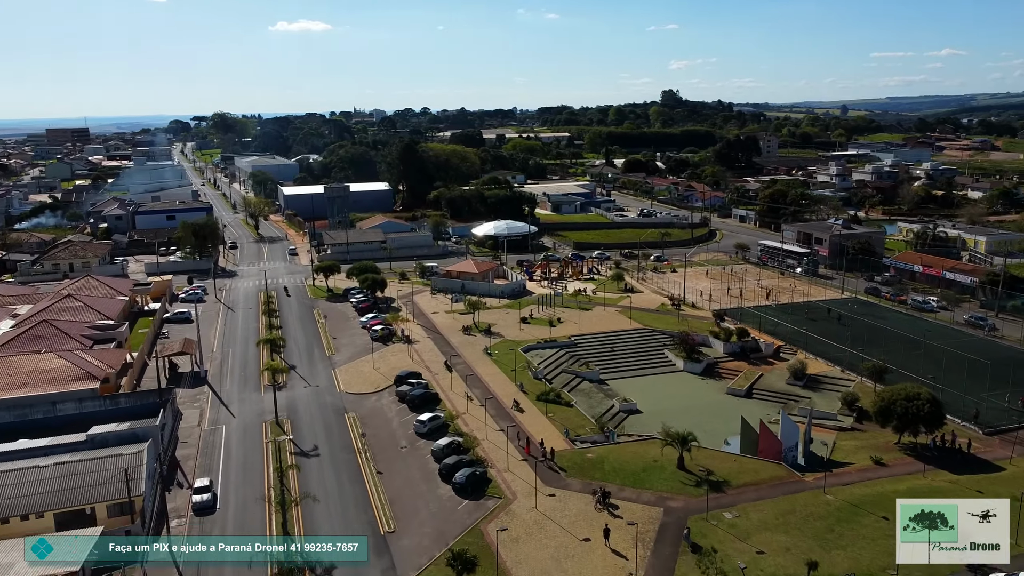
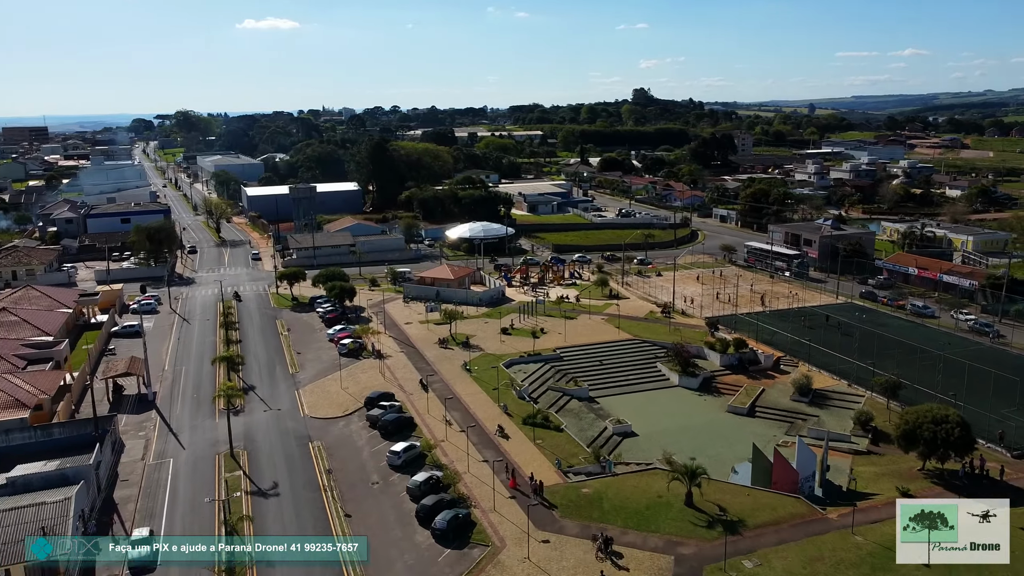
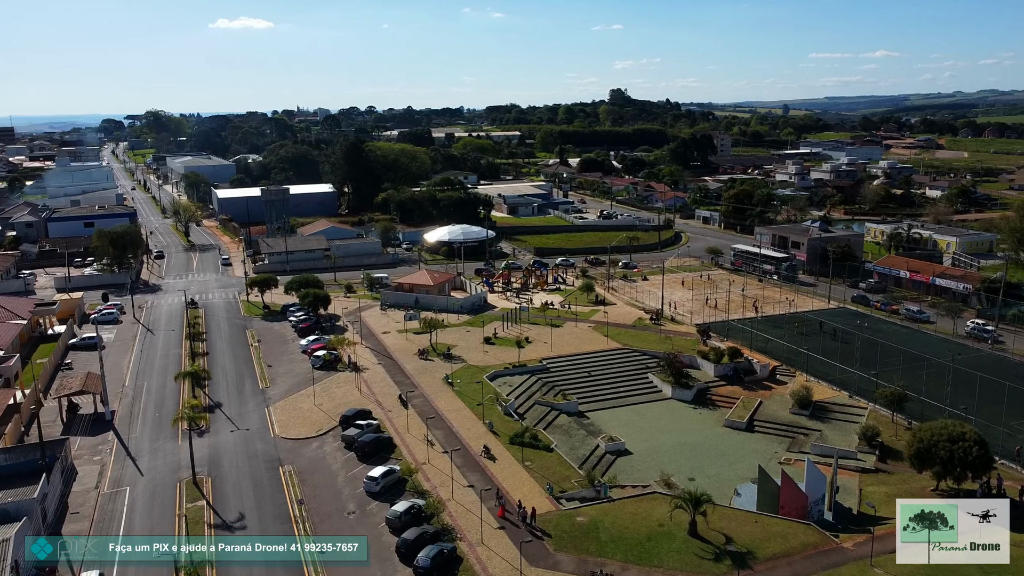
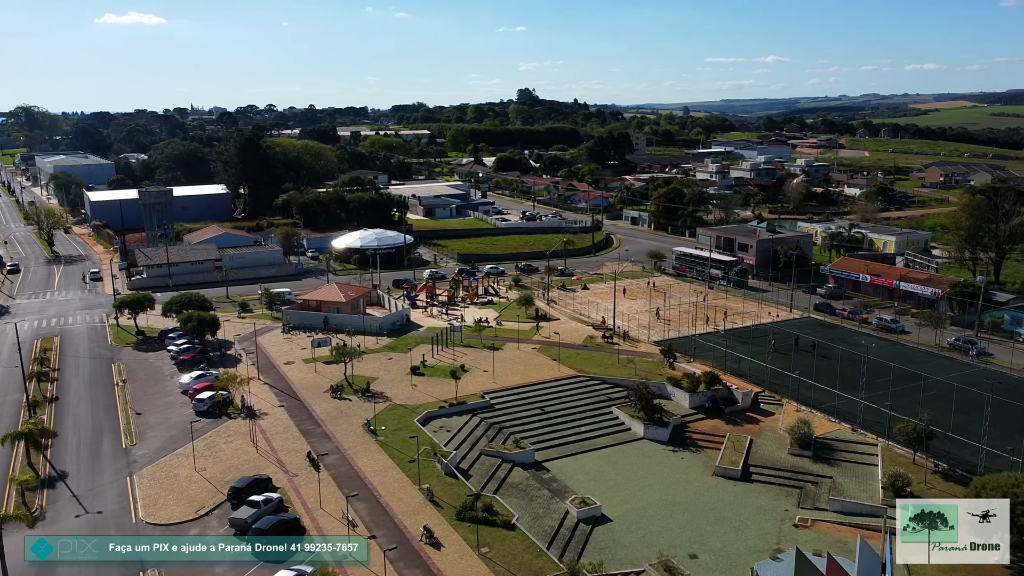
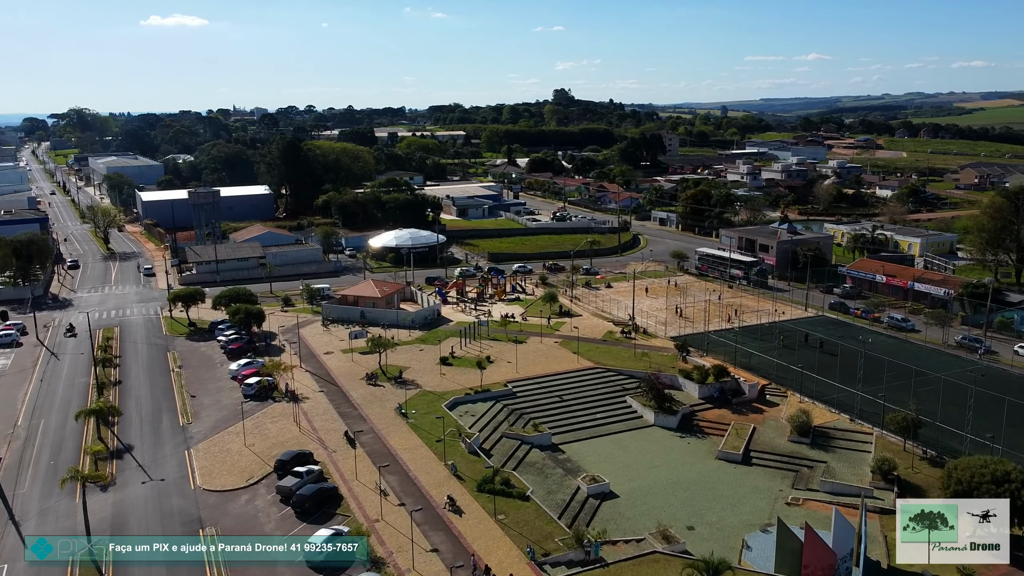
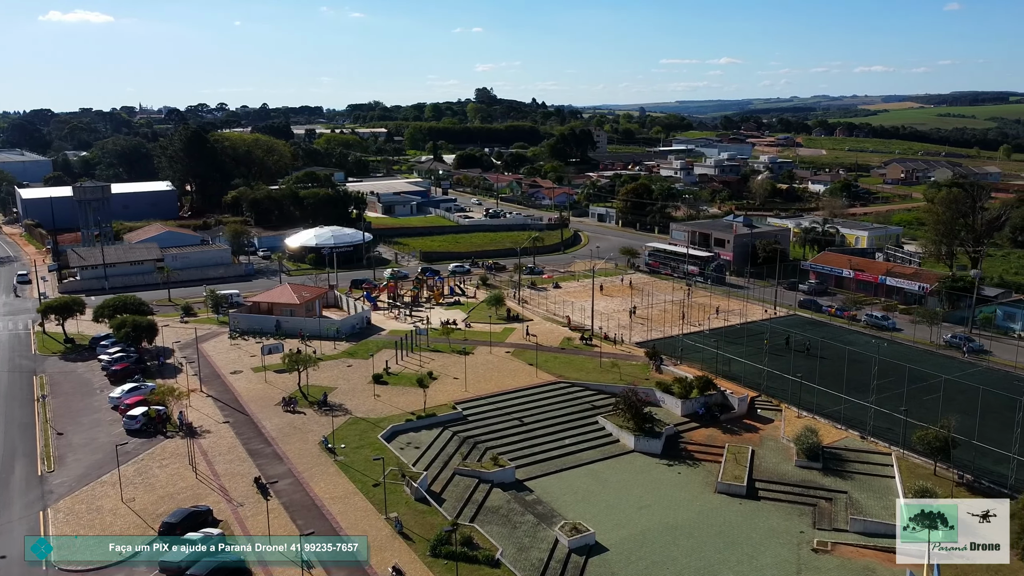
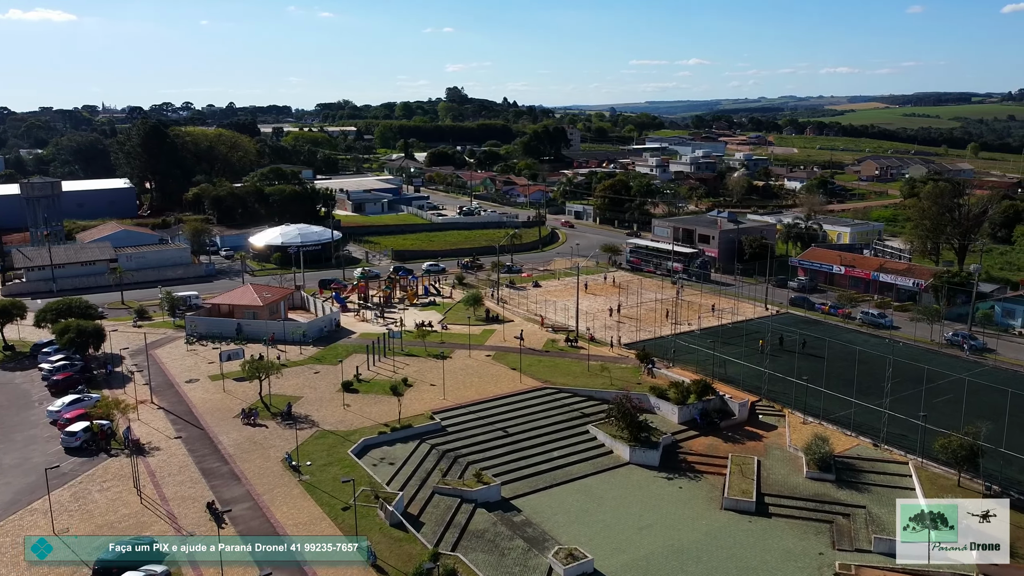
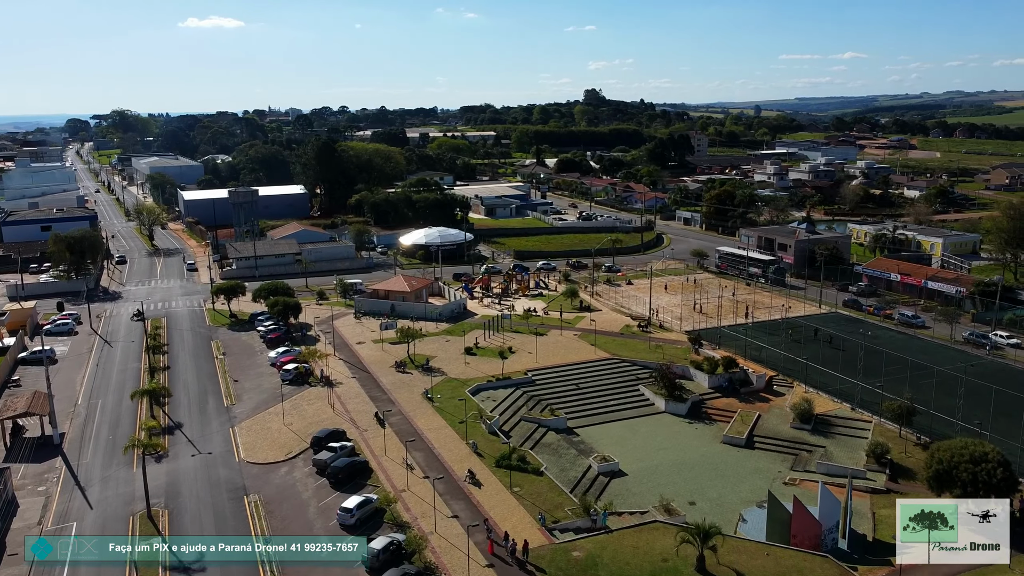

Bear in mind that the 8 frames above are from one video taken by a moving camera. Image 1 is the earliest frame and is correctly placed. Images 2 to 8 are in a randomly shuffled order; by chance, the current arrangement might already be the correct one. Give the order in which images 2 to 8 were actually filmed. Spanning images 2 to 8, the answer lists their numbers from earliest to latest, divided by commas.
2, 3, 8, 5, 4, 6, 7
